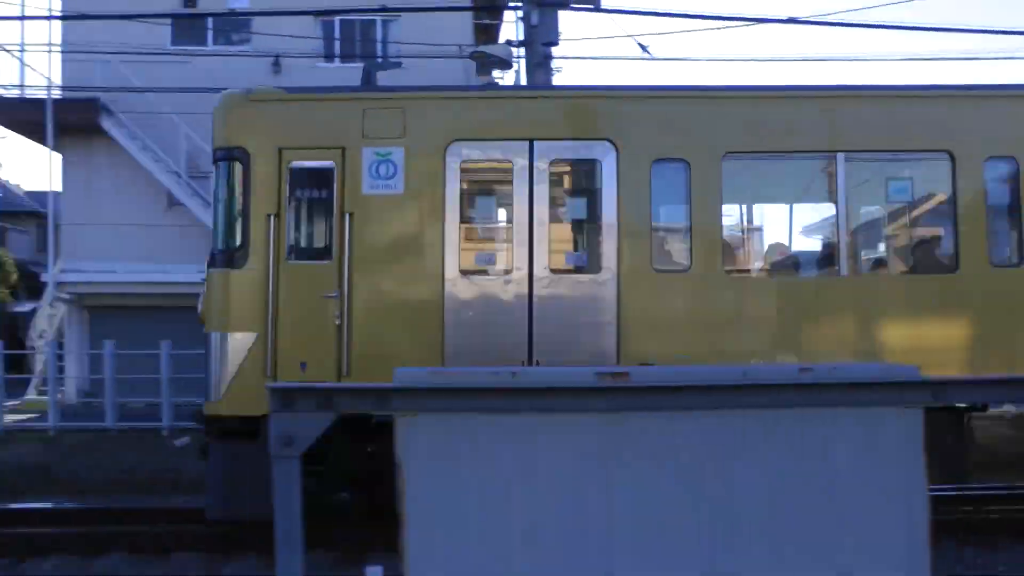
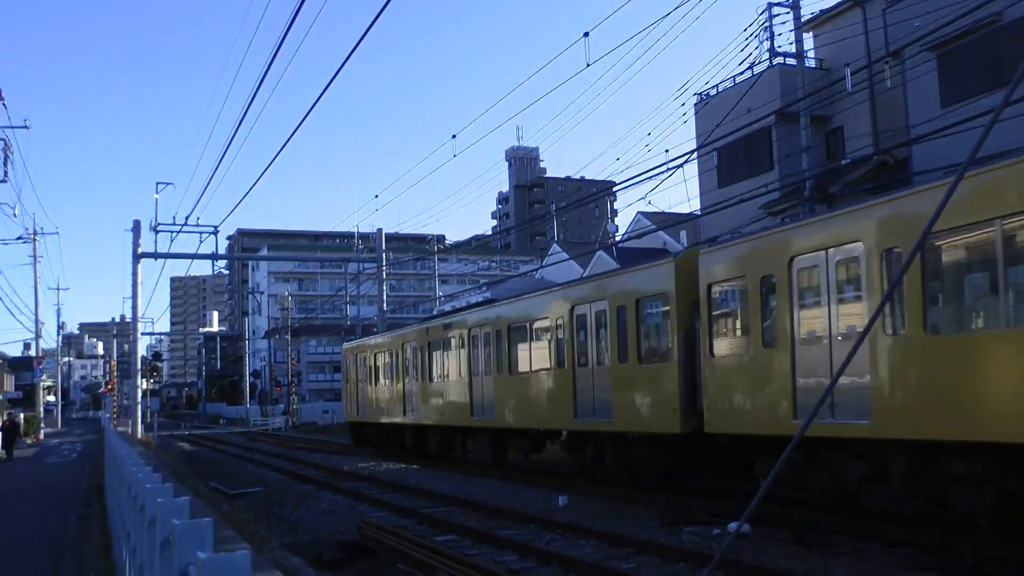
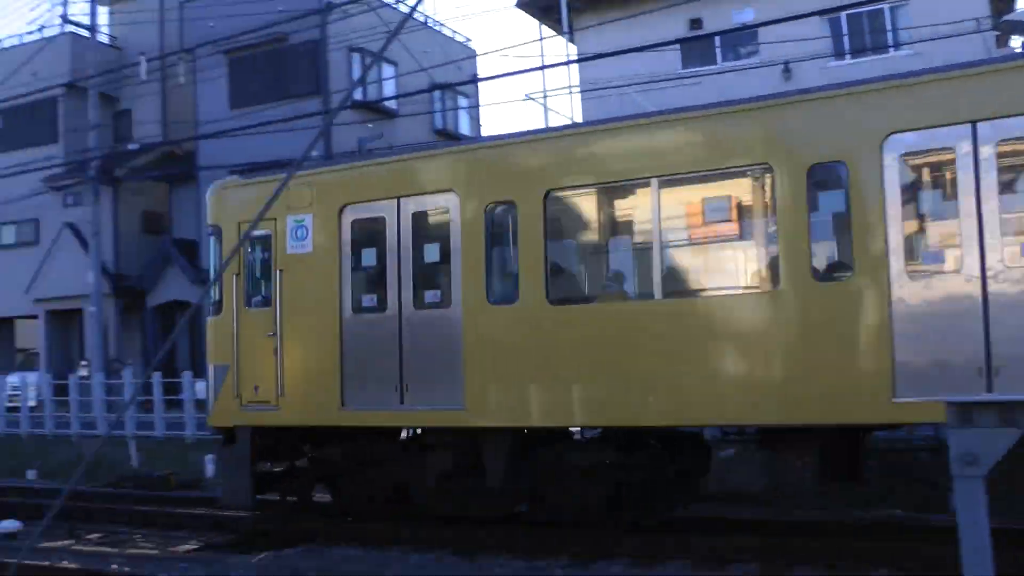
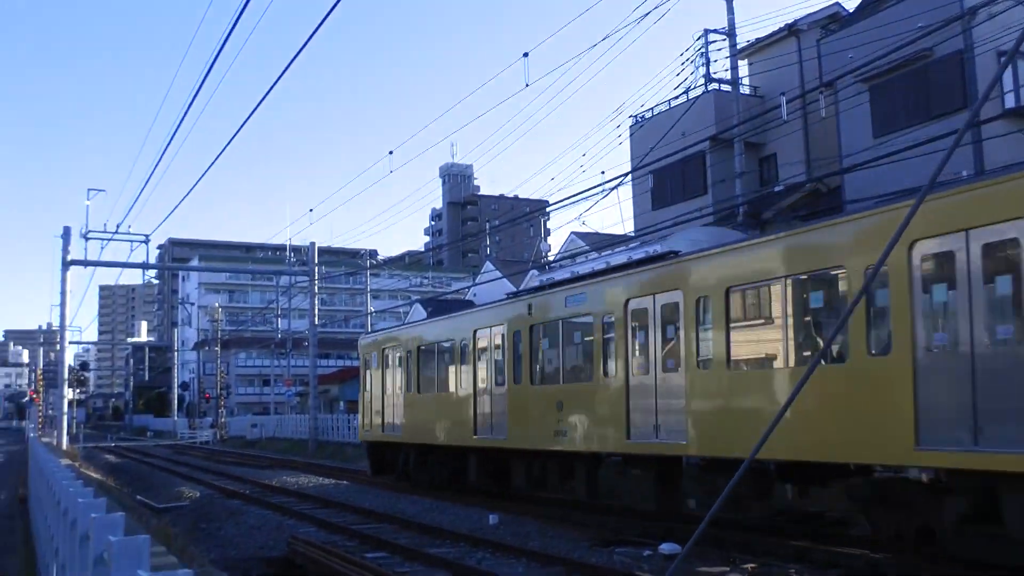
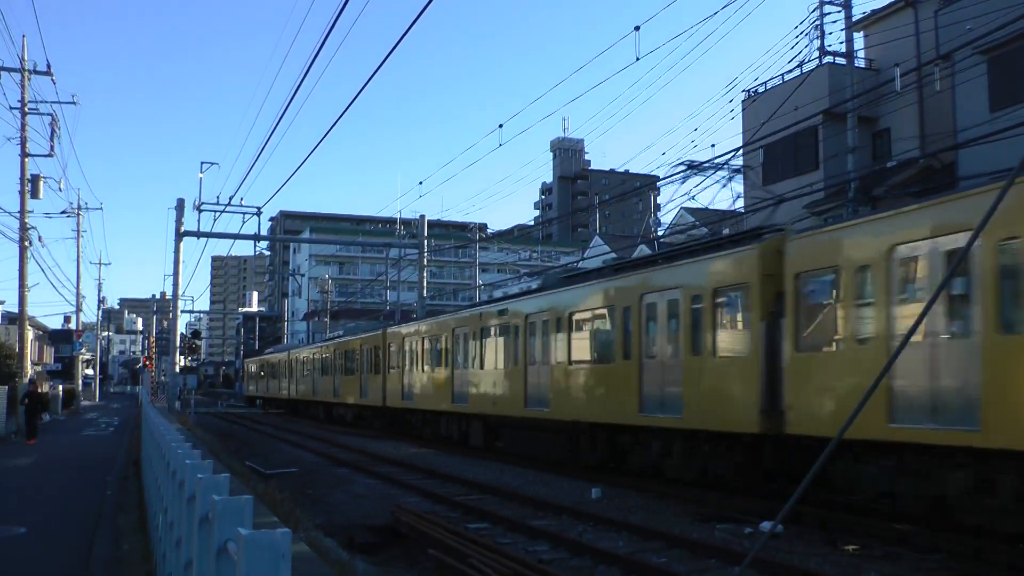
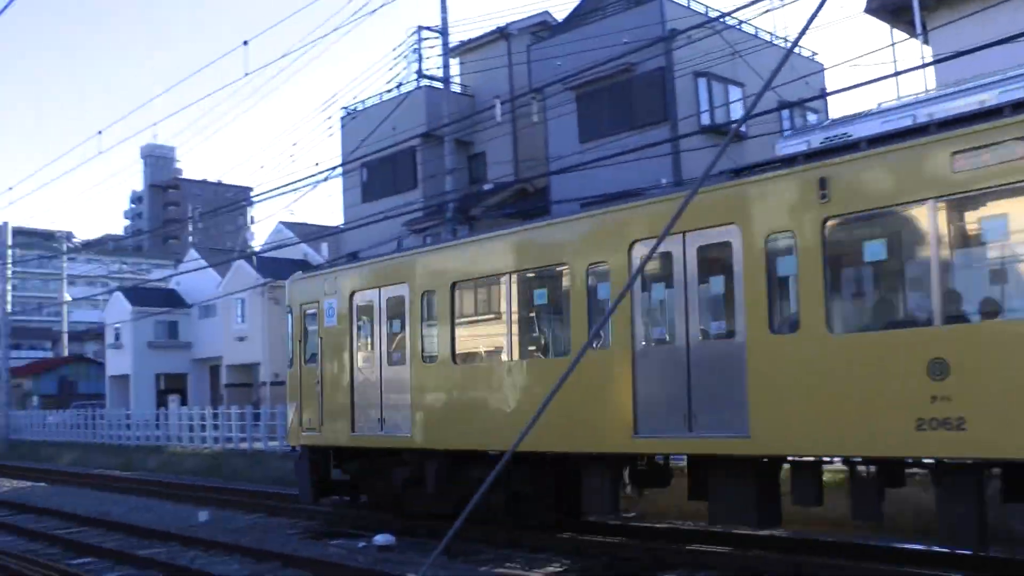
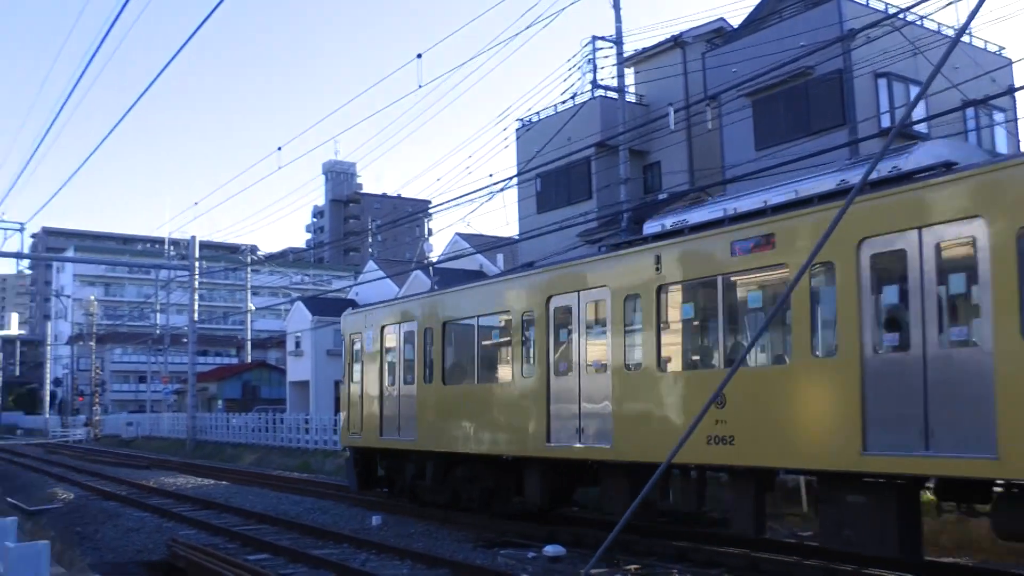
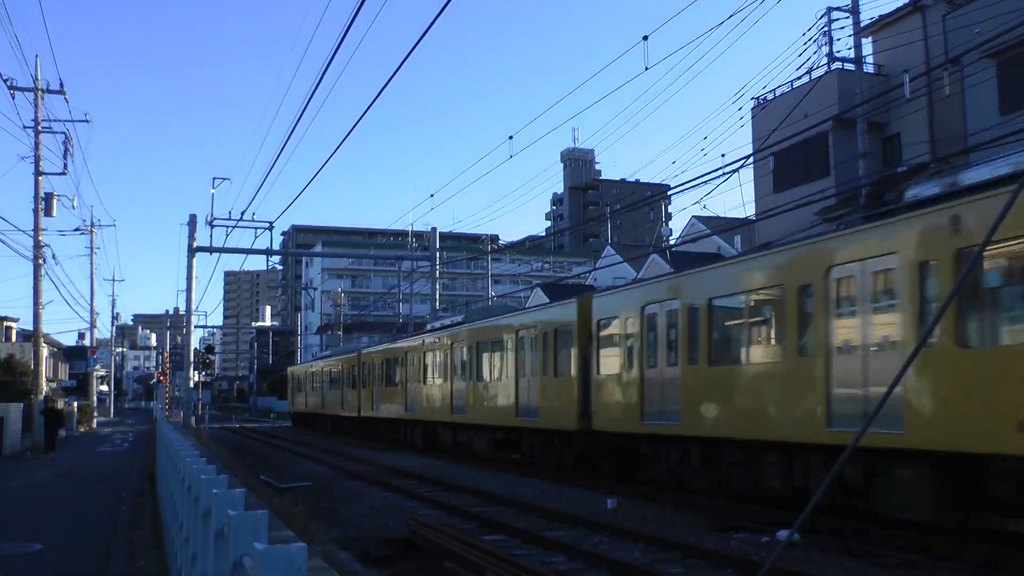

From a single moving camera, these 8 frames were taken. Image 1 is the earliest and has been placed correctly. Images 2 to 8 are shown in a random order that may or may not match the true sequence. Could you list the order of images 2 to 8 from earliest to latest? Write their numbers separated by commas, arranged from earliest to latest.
3, 6, 7, 4, 2, 8, 5
